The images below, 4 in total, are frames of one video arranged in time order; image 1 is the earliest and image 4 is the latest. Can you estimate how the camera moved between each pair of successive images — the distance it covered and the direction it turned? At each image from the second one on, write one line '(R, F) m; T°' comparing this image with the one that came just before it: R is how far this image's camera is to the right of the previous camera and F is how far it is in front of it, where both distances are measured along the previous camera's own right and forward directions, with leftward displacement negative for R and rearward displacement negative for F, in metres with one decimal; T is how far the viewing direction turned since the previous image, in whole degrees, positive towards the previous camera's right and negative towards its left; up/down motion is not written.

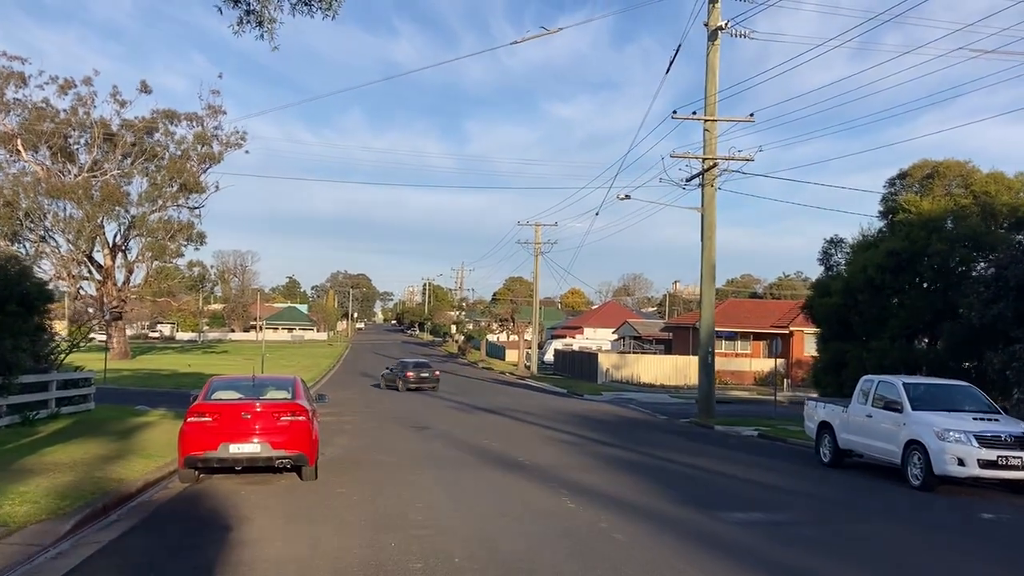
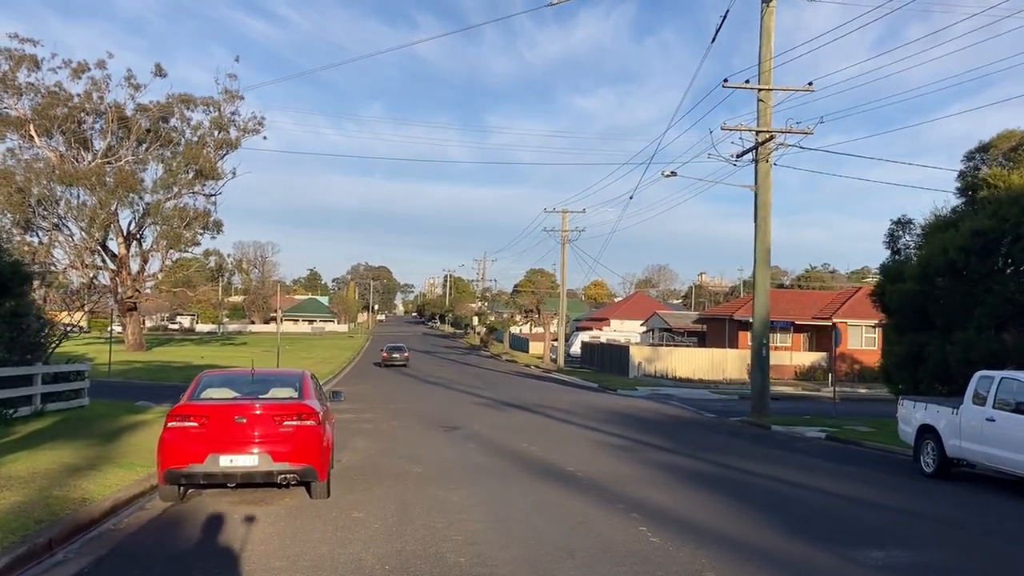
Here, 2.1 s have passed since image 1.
(-0.4, +2.4) m; -1°
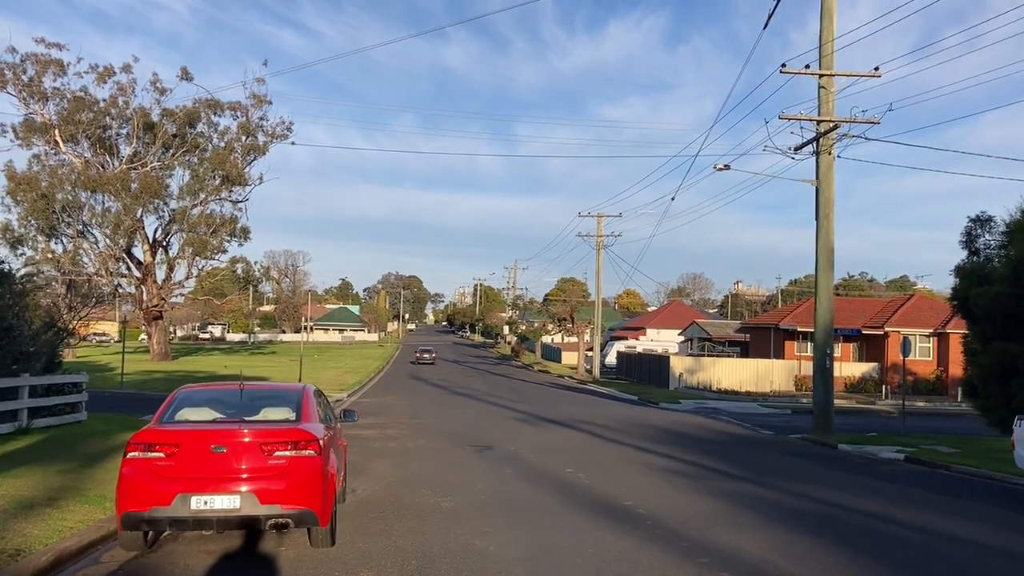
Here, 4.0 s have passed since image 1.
(-0.2, +2.1) m; -2°
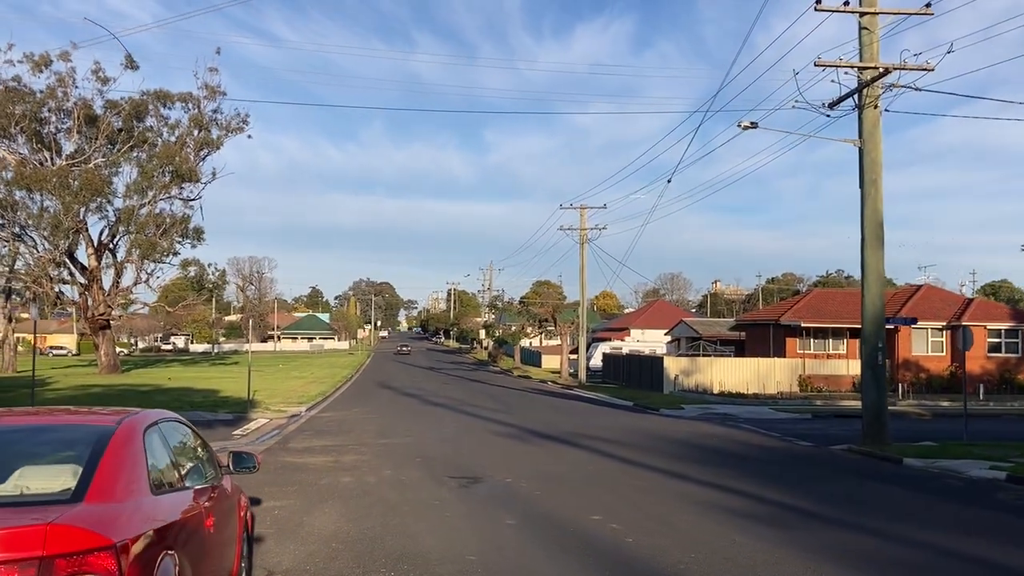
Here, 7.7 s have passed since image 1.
(-0.3, +4.4) m; +2°
